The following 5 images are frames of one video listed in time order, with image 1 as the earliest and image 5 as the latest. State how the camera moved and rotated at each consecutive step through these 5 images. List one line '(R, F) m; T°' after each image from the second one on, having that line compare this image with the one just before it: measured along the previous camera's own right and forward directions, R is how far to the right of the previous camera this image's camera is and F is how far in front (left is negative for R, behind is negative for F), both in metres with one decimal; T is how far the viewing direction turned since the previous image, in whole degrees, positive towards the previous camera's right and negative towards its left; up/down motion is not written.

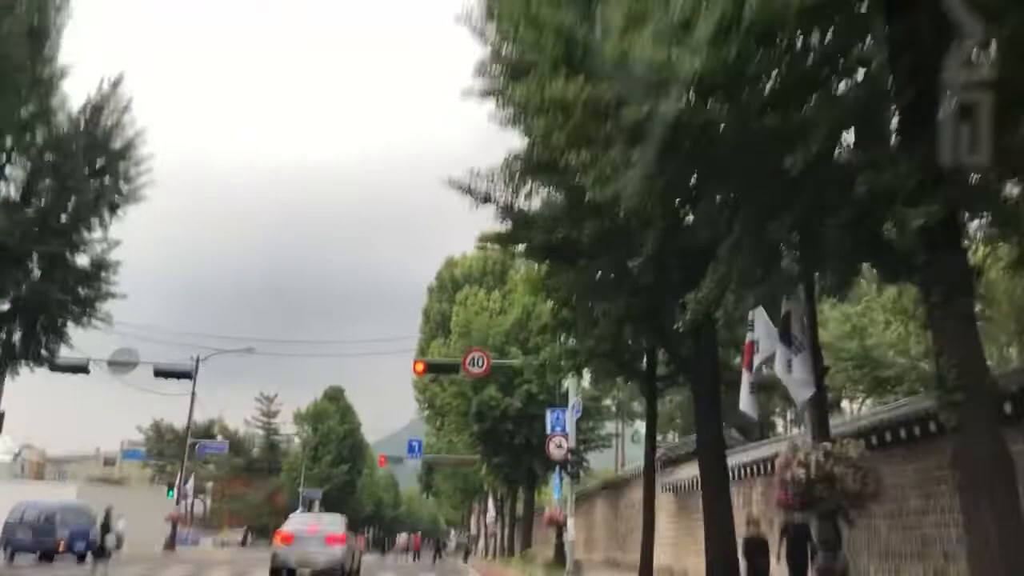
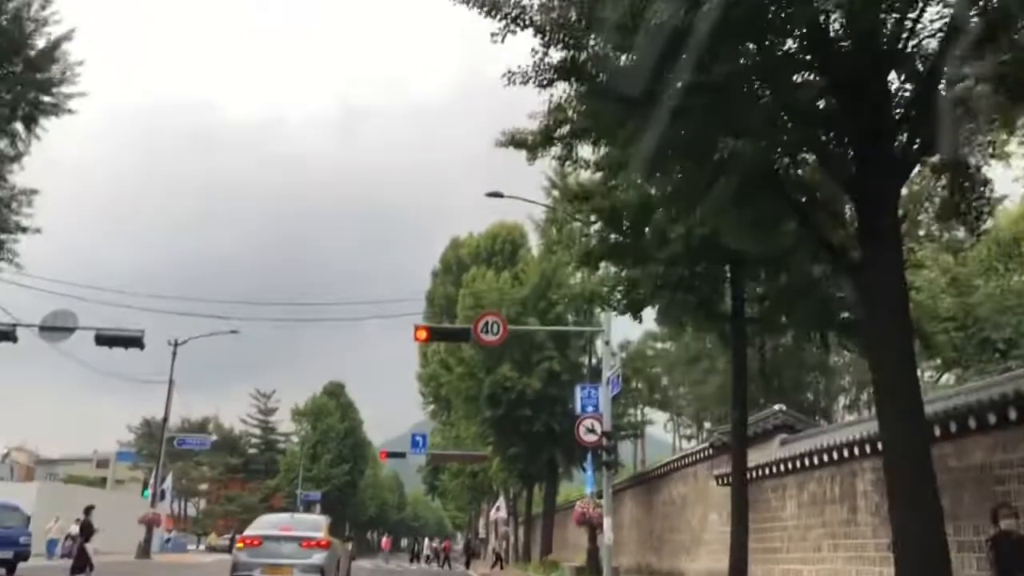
(-0.4, +4.6) m; 0°
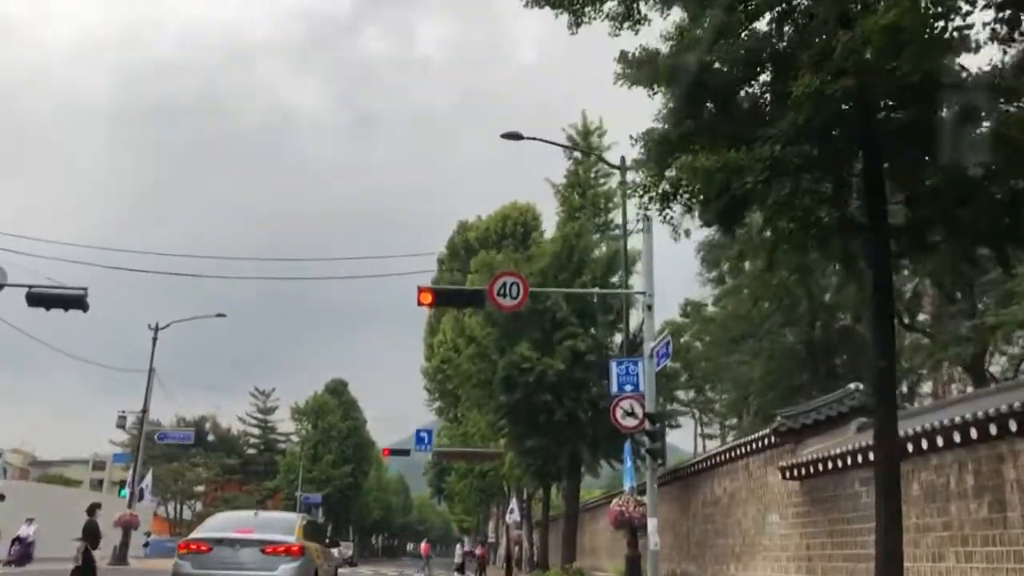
(-0.3, +3.7) m; 0°
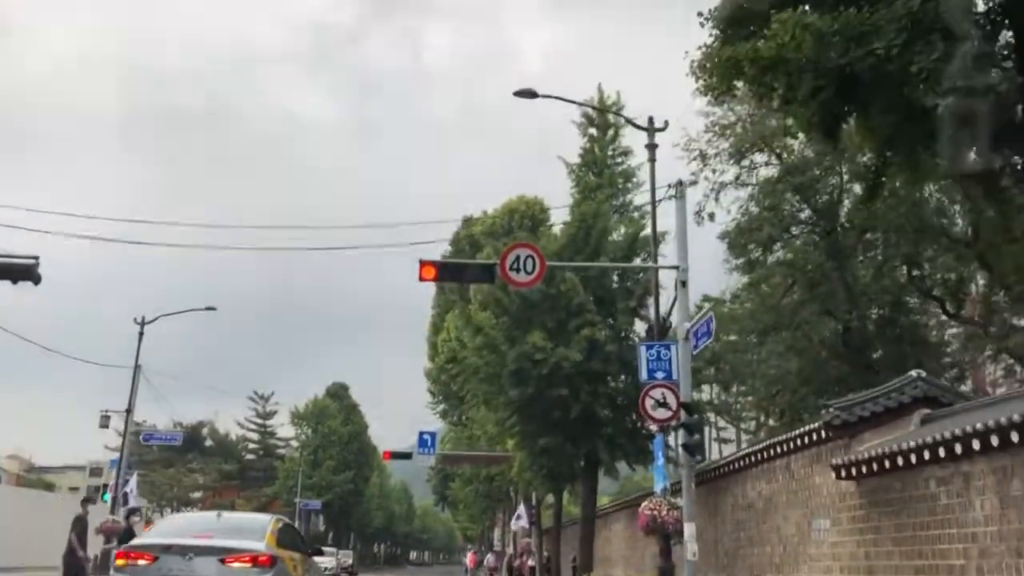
(-0.2, +2.2) m; 0°
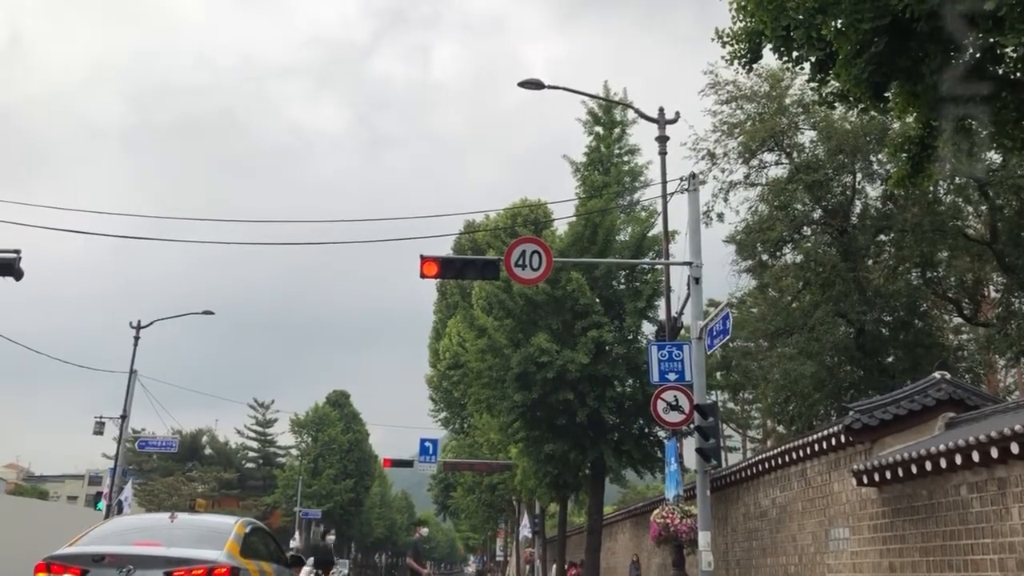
(-0.1, +0.7) m; 0°
